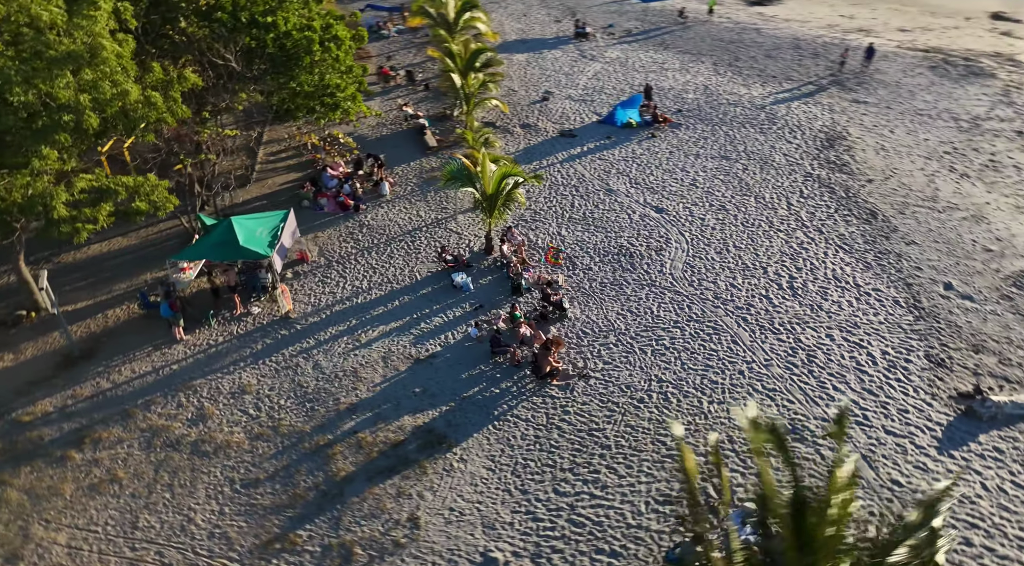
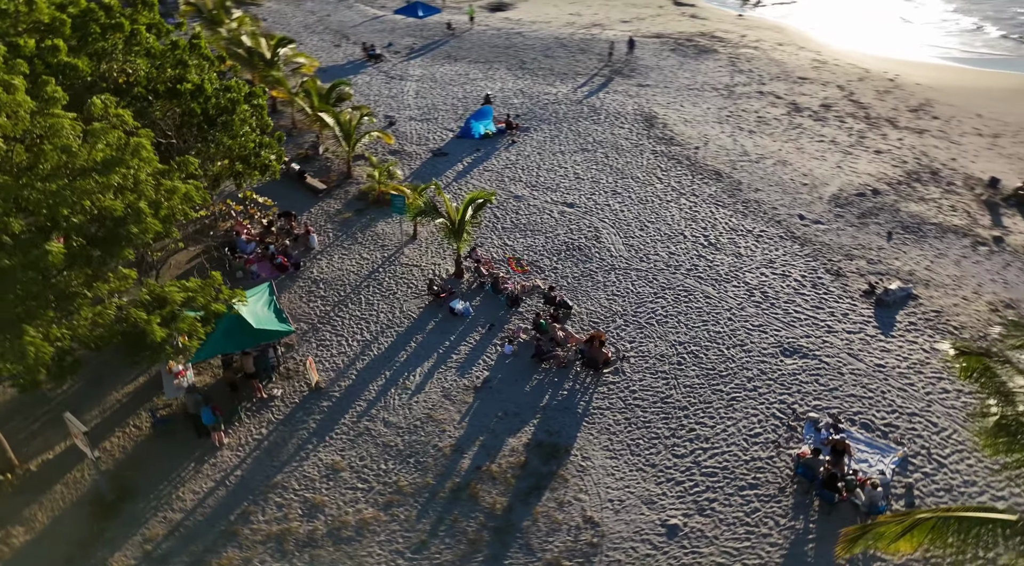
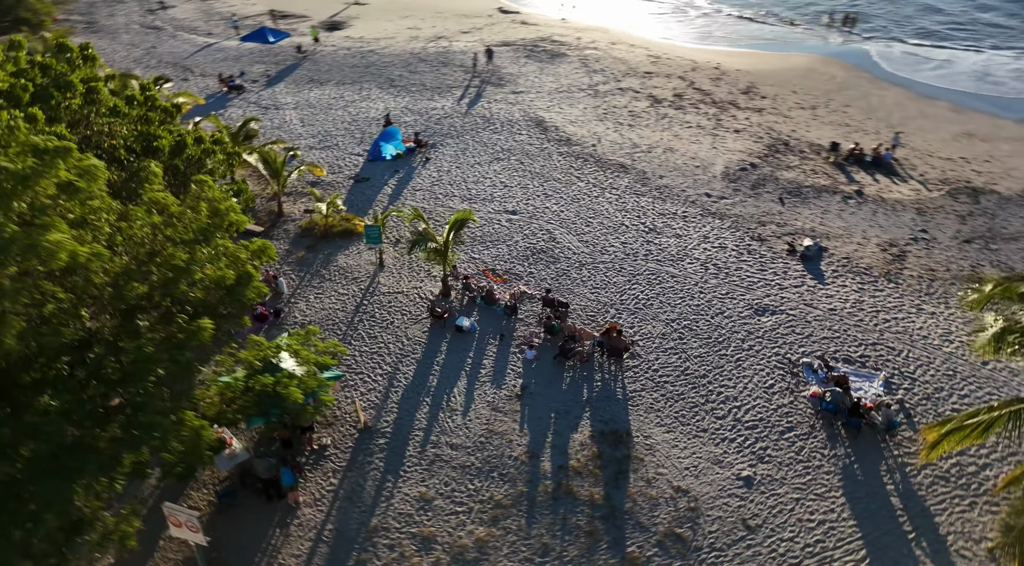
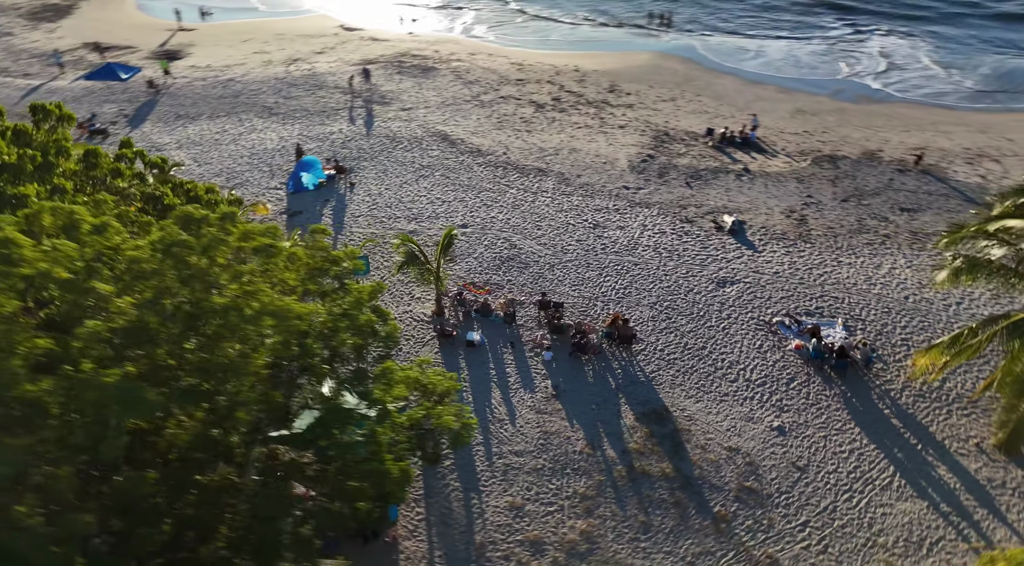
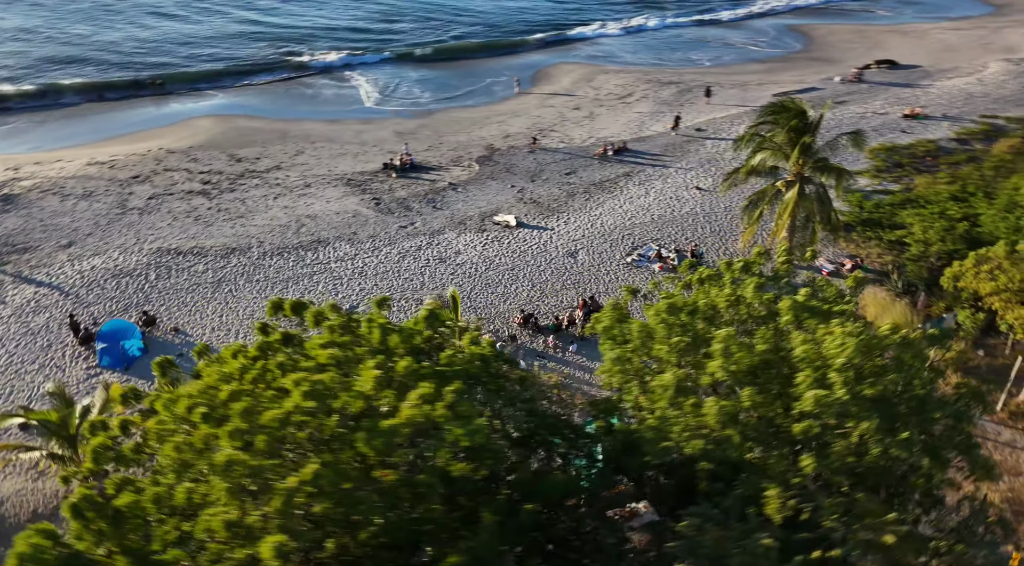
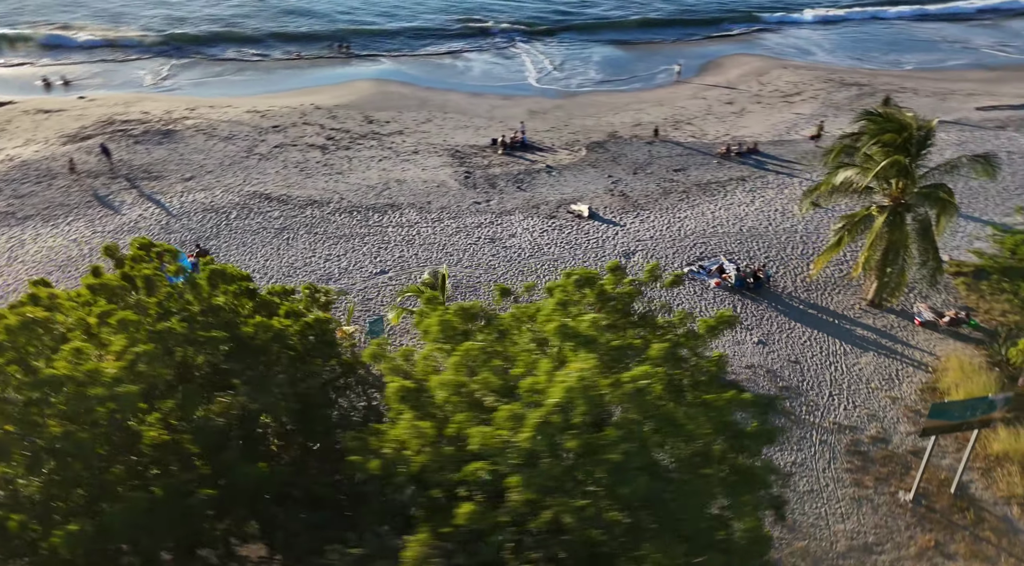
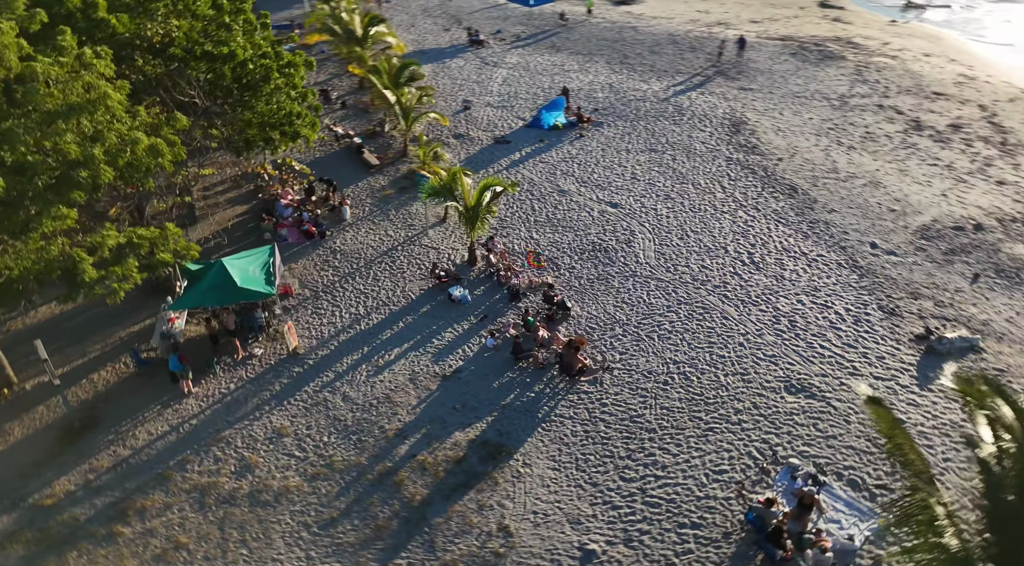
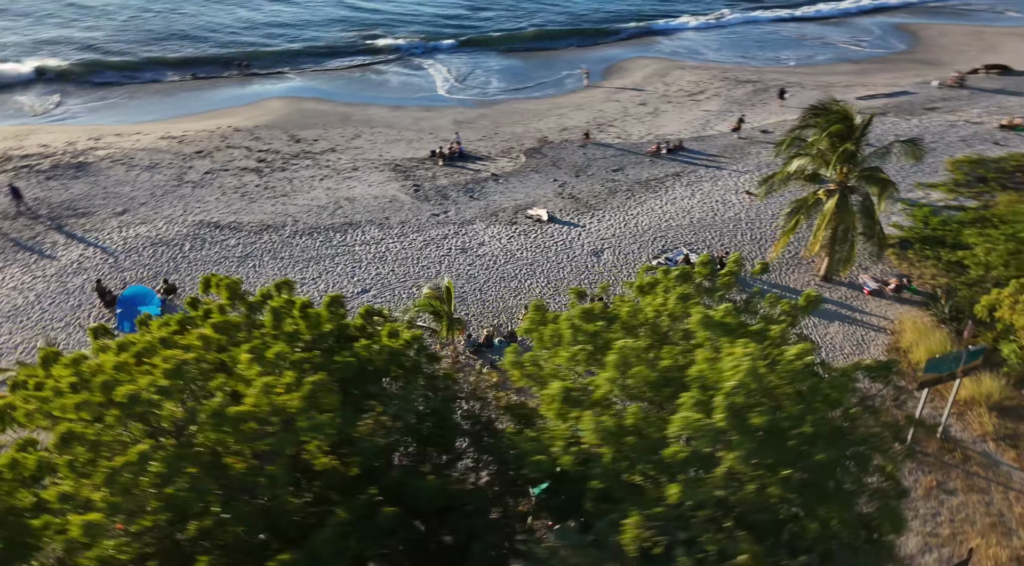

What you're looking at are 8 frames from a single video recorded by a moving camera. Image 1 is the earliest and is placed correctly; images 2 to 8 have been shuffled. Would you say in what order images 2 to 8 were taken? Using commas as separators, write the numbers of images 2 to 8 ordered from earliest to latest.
7, 2, 3, 4, 6, 8, 5
